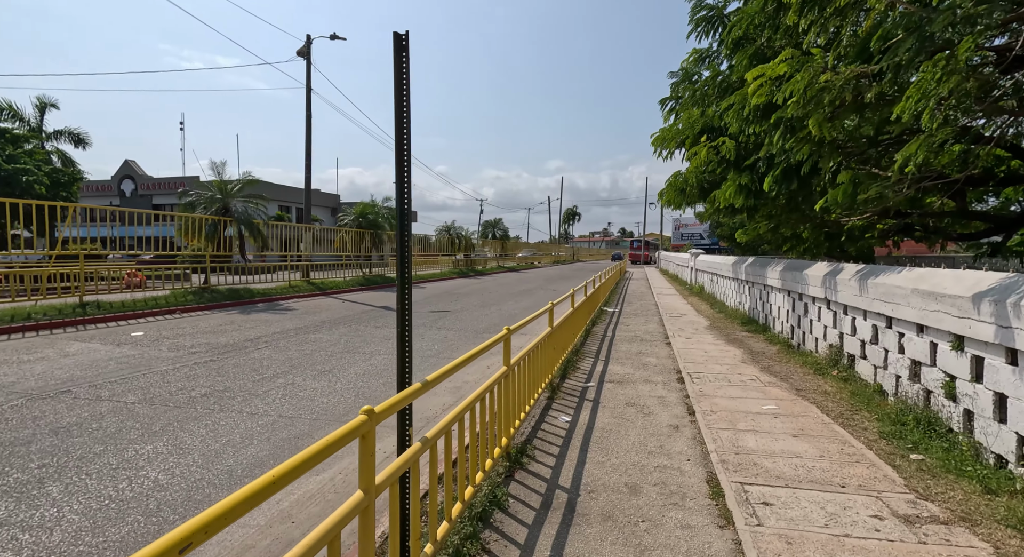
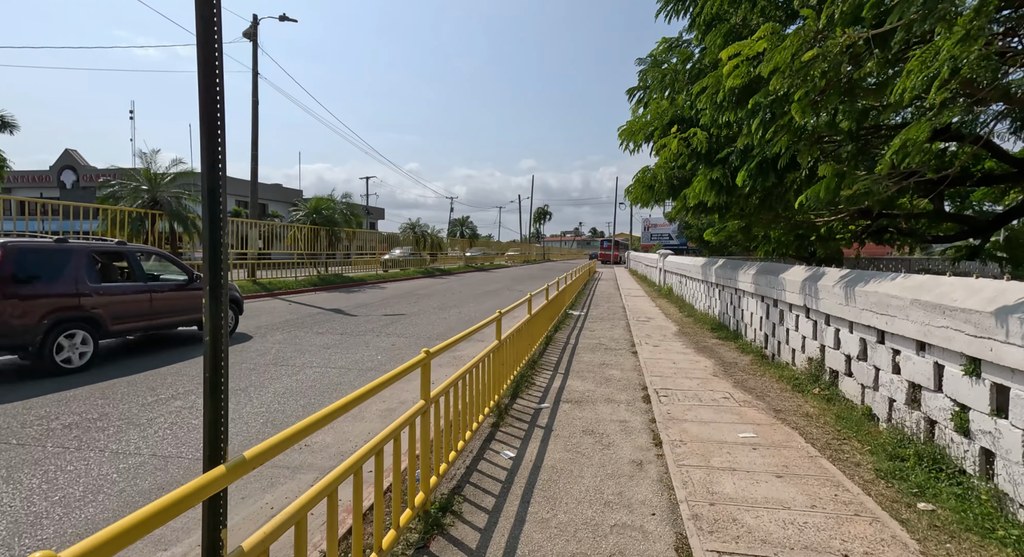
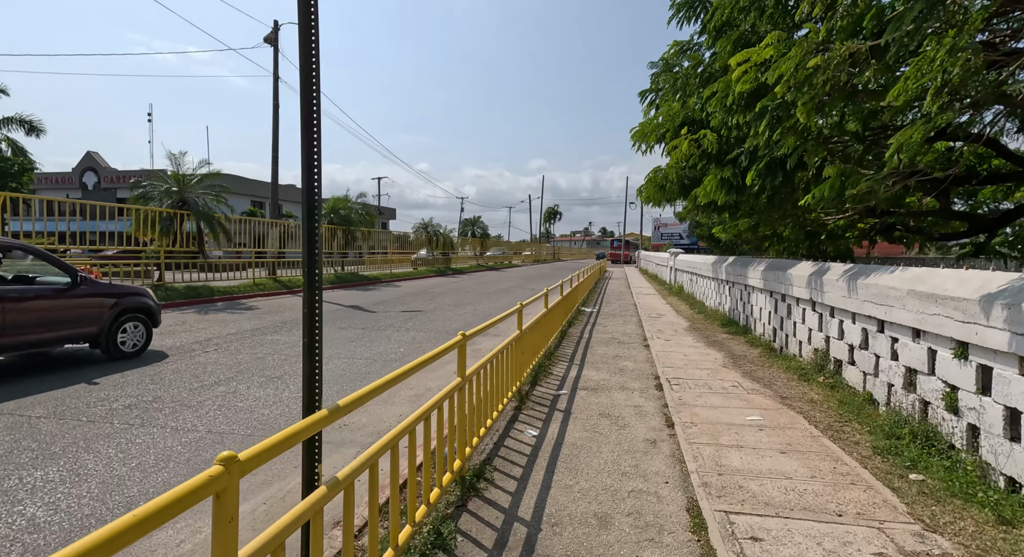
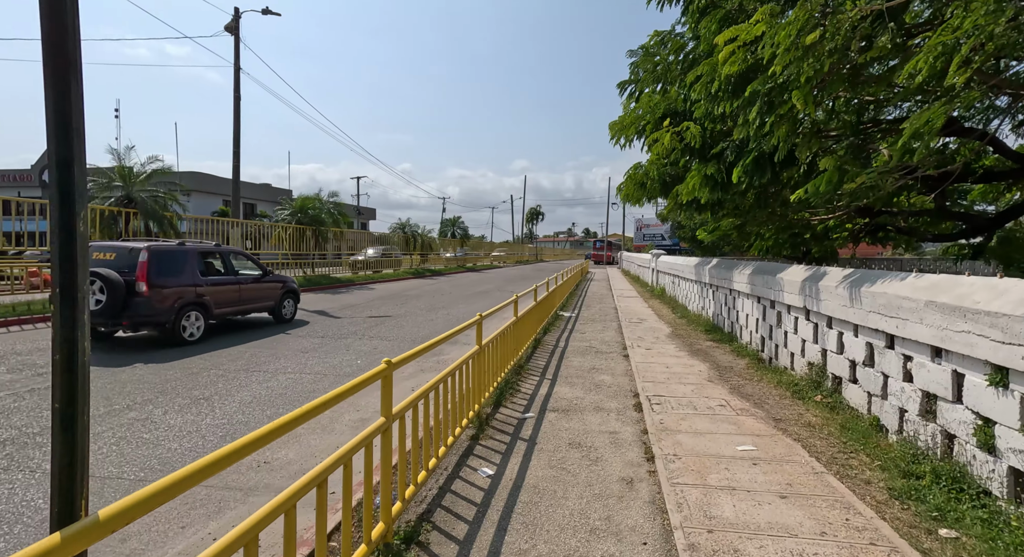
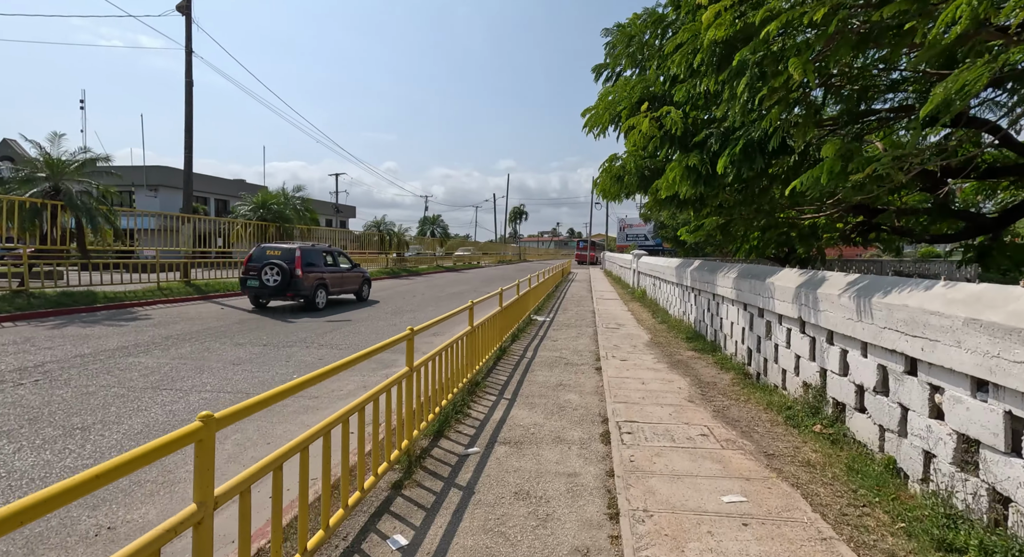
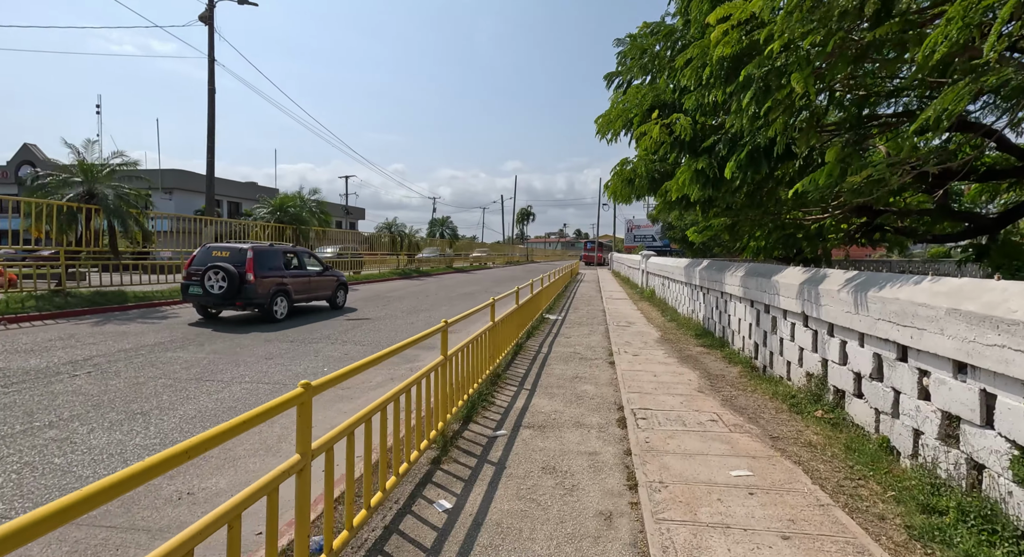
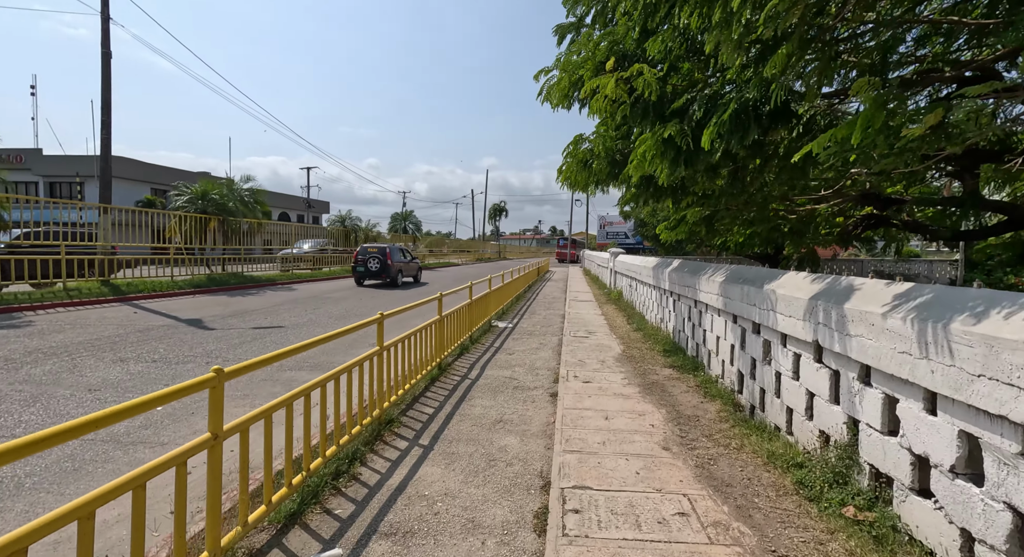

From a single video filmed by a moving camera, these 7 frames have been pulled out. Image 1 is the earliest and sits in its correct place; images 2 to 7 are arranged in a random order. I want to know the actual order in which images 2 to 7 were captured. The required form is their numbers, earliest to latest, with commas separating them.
3, 2, 4, 6, 5, 7
